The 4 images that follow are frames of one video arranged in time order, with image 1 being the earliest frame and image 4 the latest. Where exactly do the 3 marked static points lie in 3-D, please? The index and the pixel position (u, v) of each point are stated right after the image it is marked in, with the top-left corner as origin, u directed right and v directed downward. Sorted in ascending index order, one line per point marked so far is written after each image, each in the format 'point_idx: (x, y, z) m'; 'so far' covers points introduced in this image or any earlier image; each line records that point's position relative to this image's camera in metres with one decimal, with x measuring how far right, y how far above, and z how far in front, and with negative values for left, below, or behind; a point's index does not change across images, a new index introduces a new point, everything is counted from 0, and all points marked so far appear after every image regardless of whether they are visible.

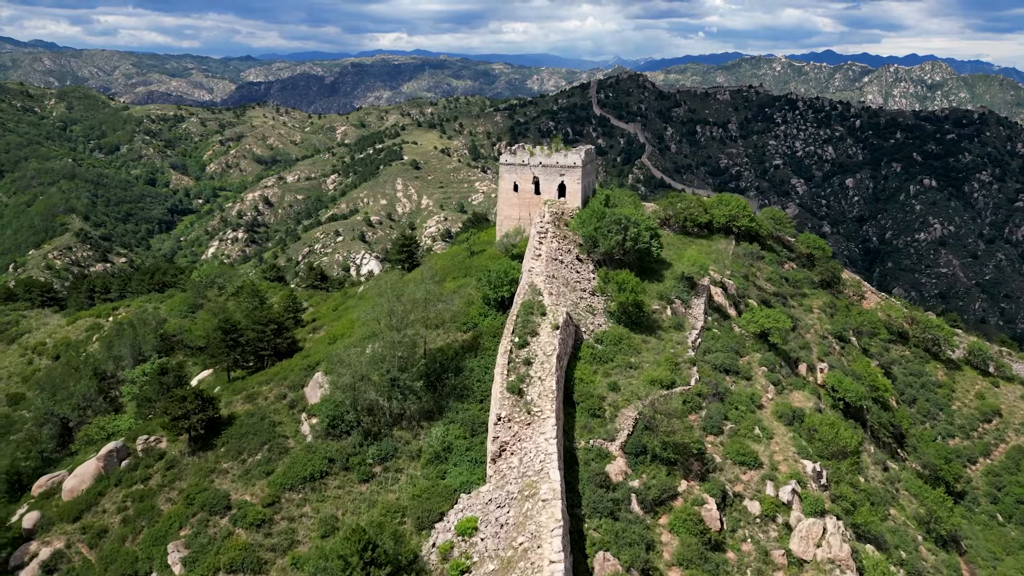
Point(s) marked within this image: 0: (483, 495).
0: (-0.7, -4.8, +17.2) m
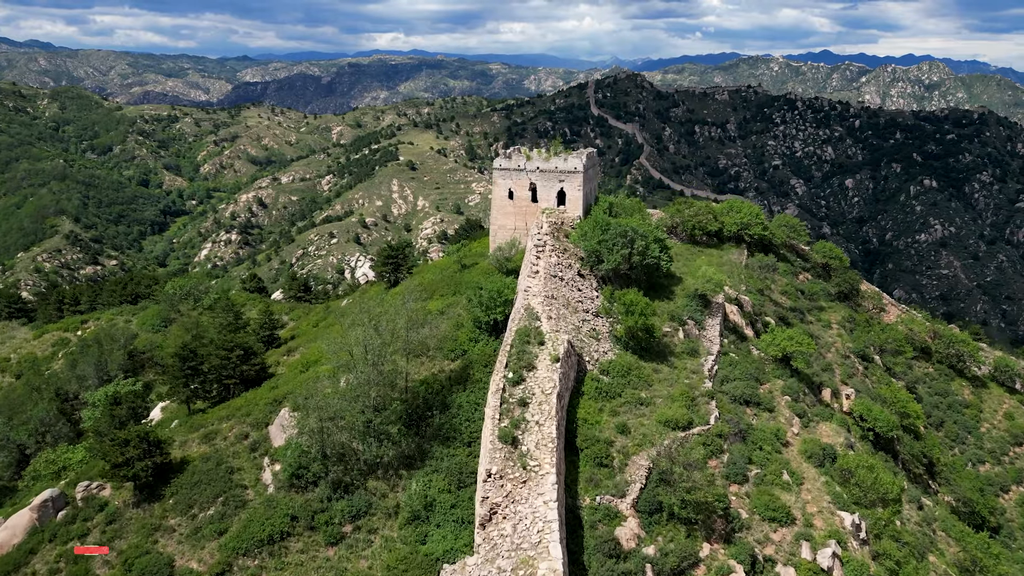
0: (-0.8, -5.5, +14.4) m
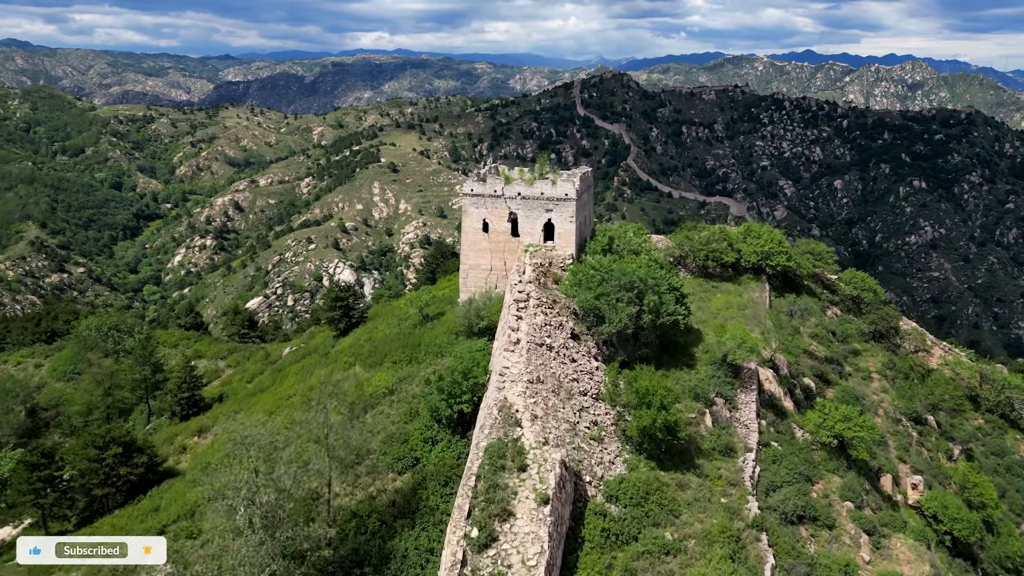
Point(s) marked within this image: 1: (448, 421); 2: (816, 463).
0: (-1.3, -7.3, +8.3) m
1: (-1.5, -3.0, +16.8) m
2: (+8.0, -4.6, +19.5) m
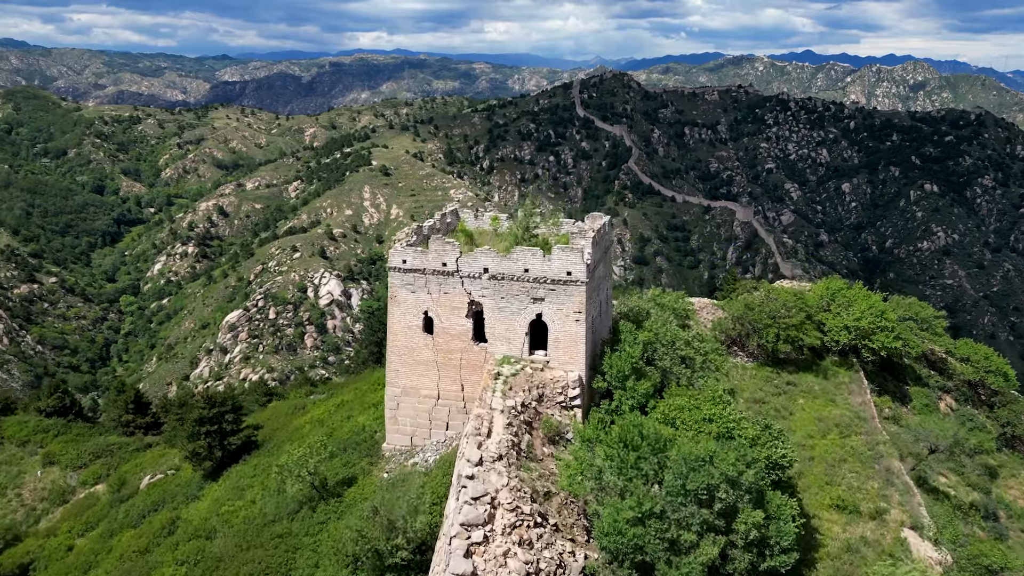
0: (-2.0, -9.9, -1.9) m
1: (-2.1, -5.6, +6.7) m
2: (+7.3, -7.3, +9.4) m
